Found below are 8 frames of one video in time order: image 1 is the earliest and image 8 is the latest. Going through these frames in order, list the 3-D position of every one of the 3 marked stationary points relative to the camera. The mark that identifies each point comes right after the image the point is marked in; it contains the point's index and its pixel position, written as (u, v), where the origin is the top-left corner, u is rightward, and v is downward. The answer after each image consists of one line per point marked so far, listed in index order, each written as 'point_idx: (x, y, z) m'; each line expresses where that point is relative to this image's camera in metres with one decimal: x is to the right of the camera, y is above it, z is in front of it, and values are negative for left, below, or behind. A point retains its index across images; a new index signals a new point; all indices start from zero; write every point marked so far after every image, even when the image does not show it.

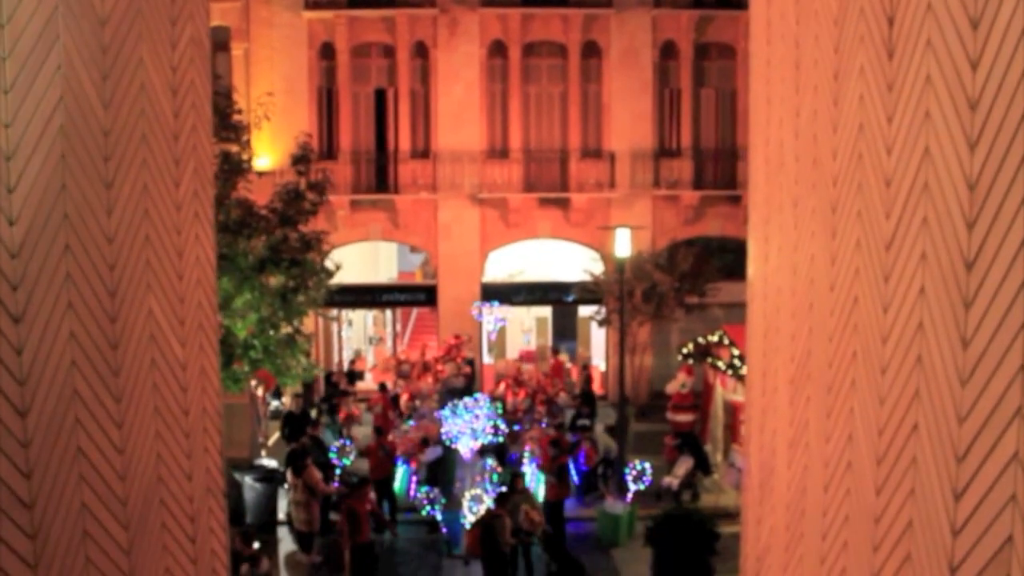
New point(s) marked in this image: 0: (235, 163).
0: (-3.4, +1.5, +13.8) m
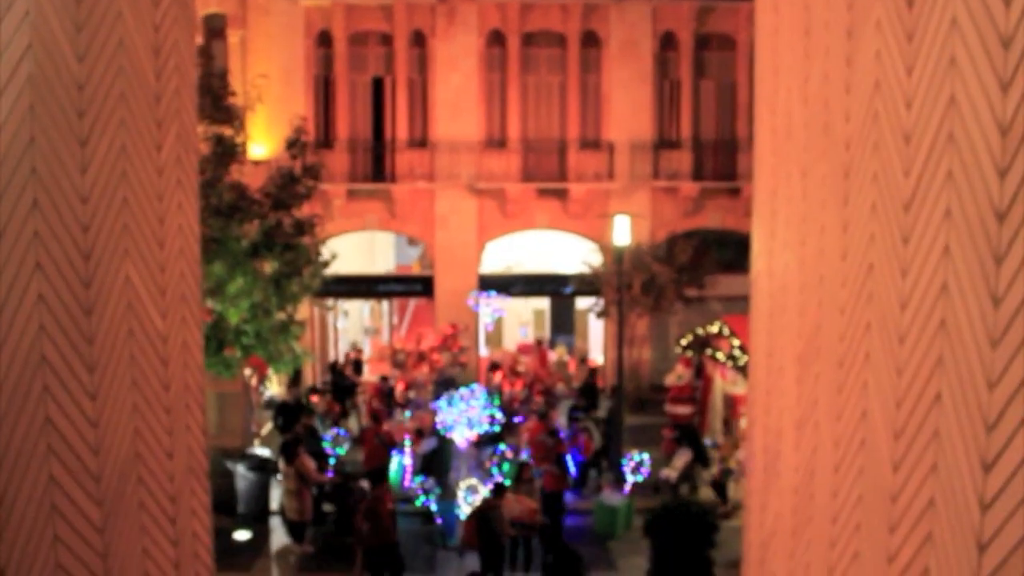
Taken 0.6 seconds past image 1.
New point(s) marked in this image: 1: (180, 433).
0: (-3.4, +1.7, +13.5) m
1: (-1.9, -0.8, +6.2) m
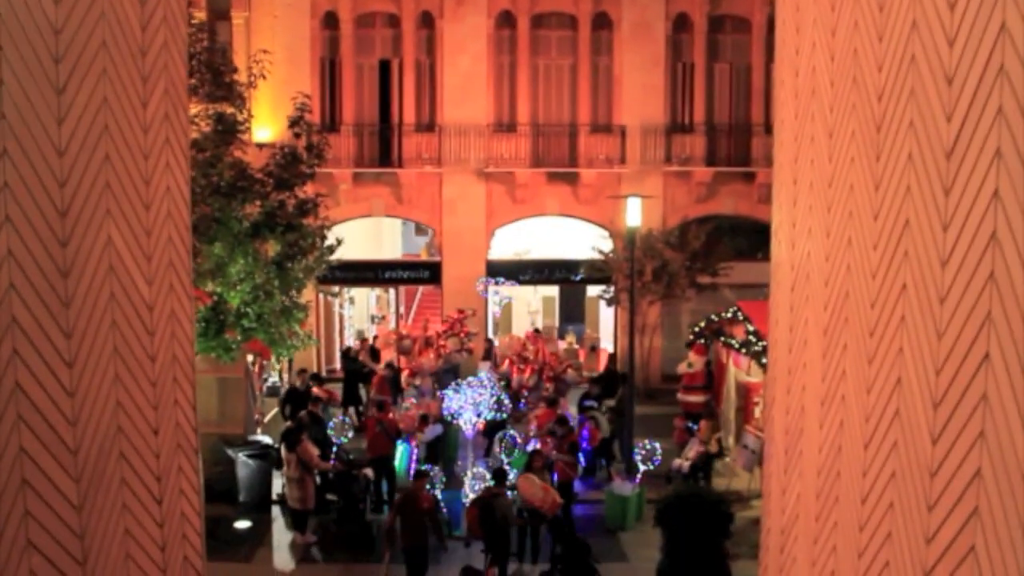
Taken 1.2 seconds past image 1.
0: (-3.3, +1.9, +13.1) m
1: (-1.8, -0.6, +5.9) m
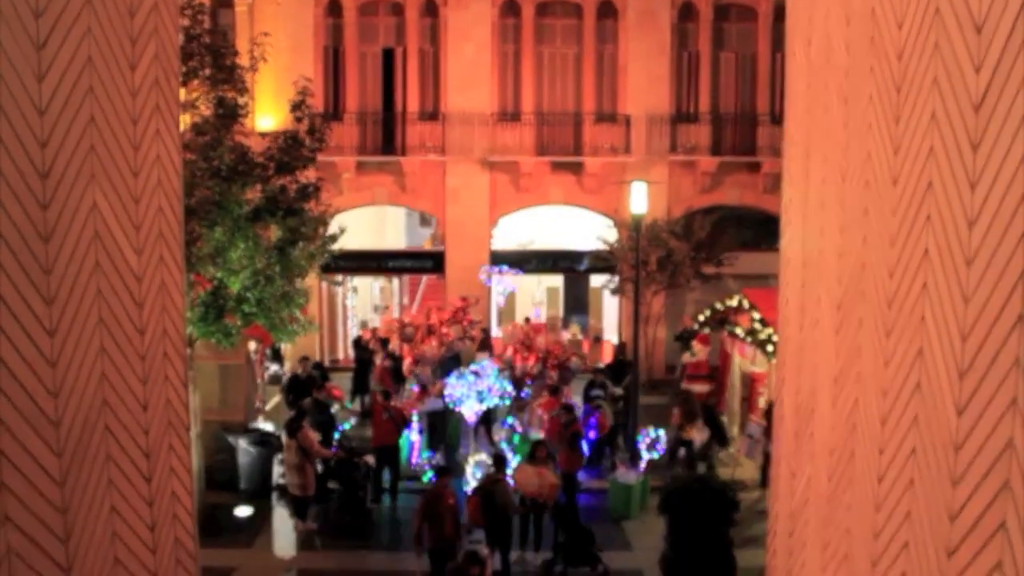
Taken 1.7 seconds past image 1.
0: (-3.3, +2.1, +13.0) m
1: (-1.8, -0.5, +5.8) m
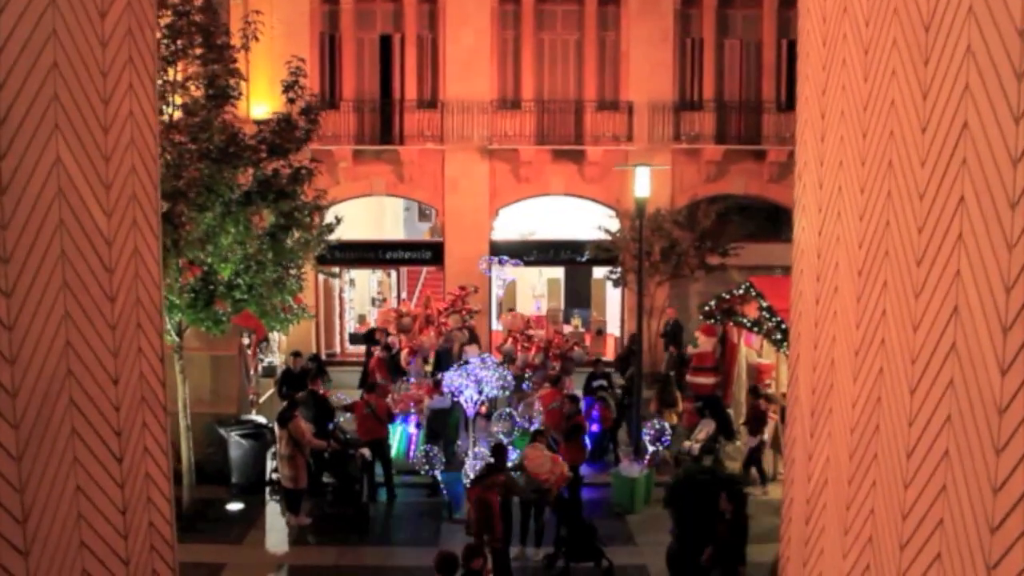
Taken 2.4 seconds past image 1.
0: (-3.3, +2.2, +12.6) m
1: (-1.8, -0.3, +5.3) m
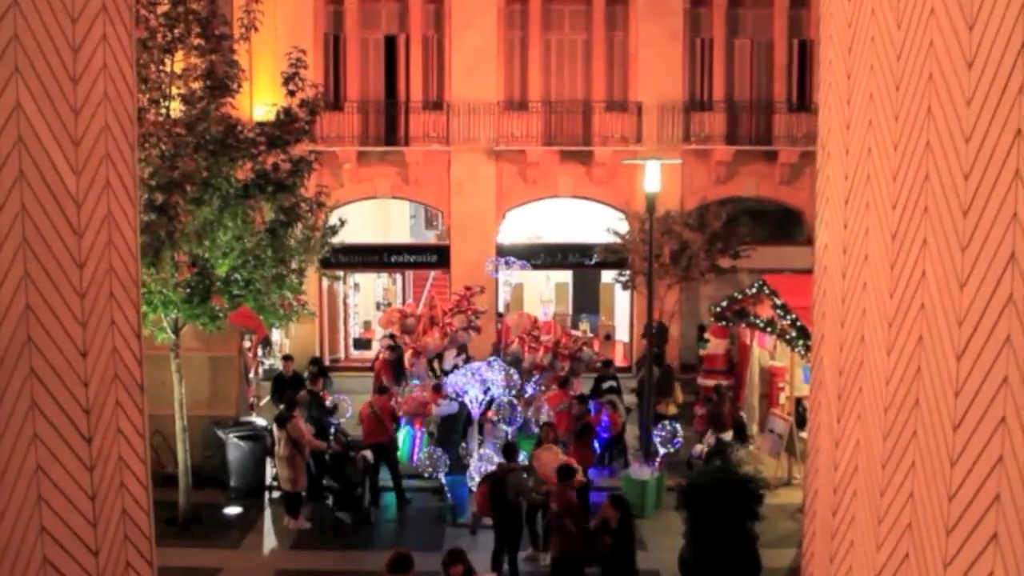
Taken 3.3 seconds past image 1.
0: (-3.2, +2.3, +12.2) m
1: (-1.8, -0.2, +4.9) m
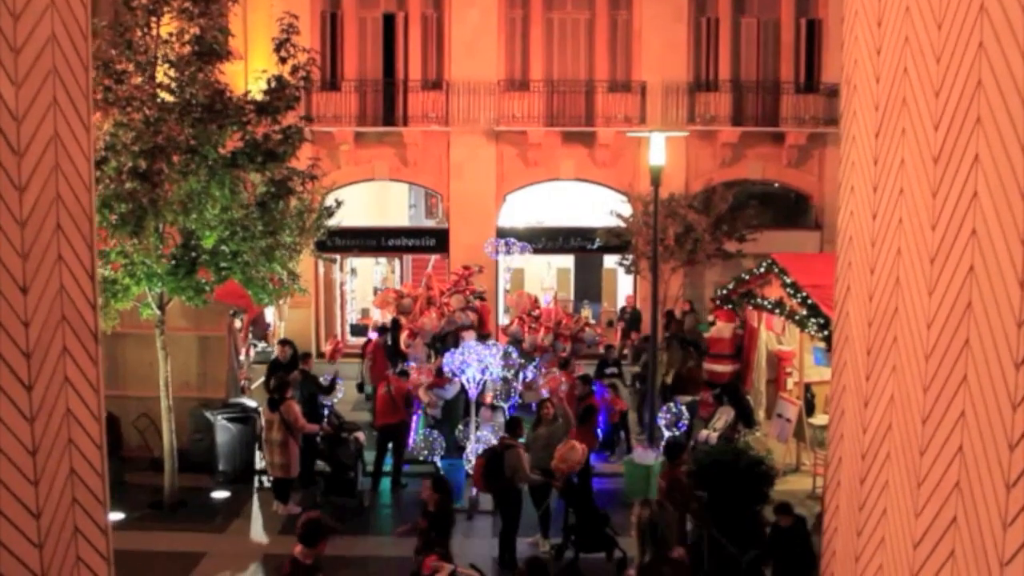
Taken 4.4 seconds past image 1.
0: (-3.2, +2.6, +11.7) m
1: (-1.8, +0.1, +4.4) m
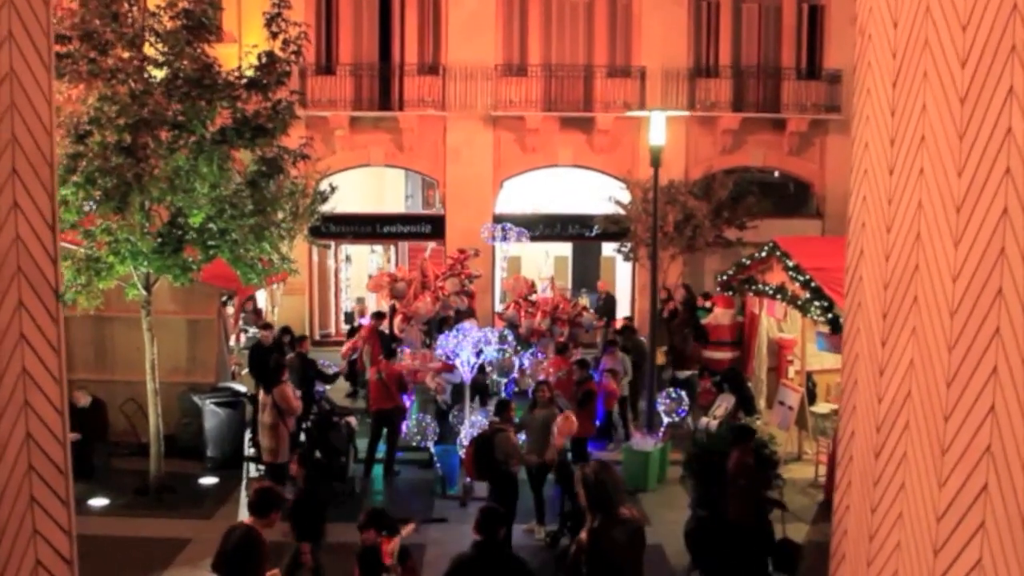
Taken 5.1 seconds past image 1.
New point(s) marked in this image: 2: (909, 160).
0: (-3.2, +2.8, +11.4) m
1: (-1.9, +0.3, +4.1) m
2: (+1.6, +0.5, +4.5) m
